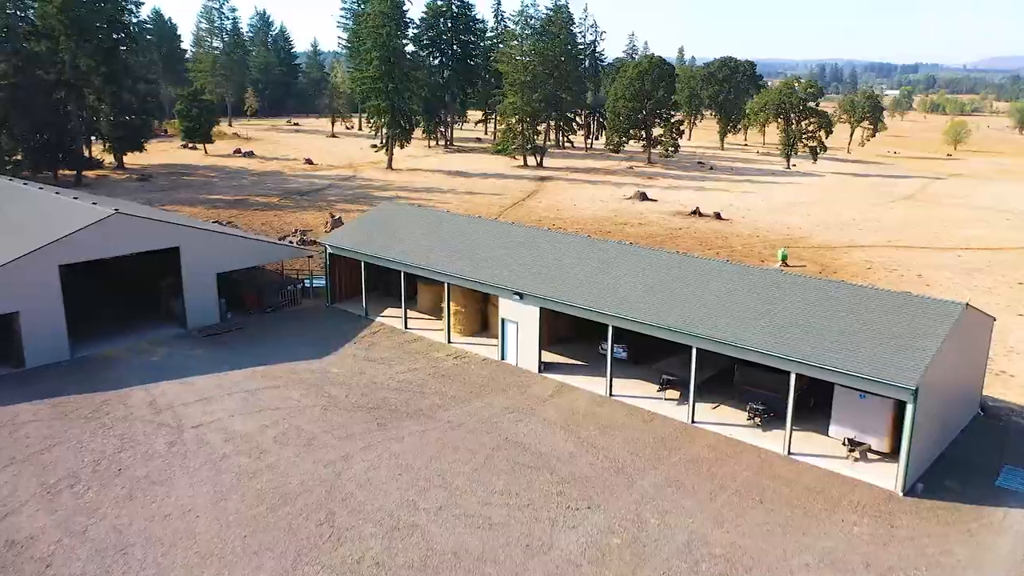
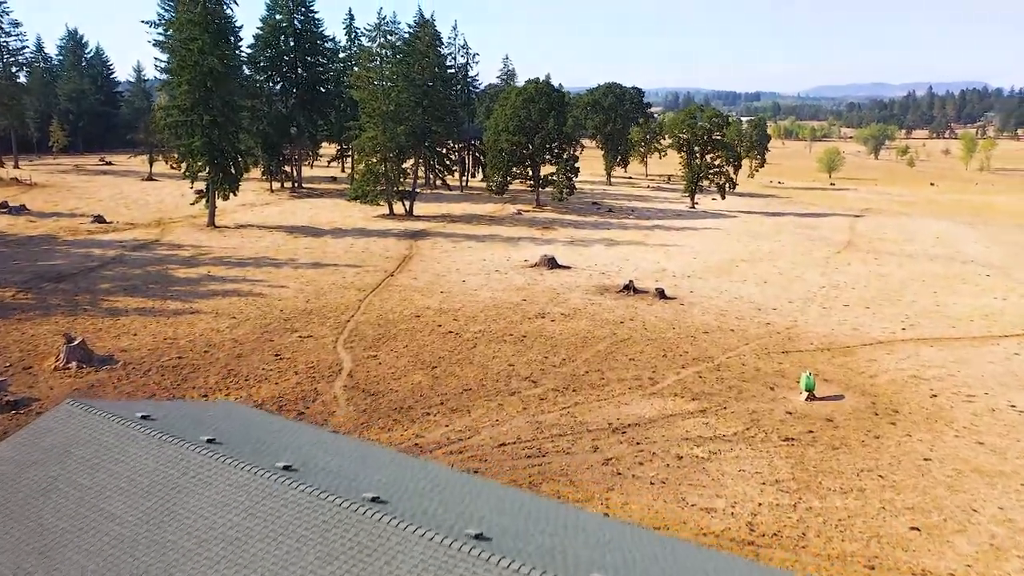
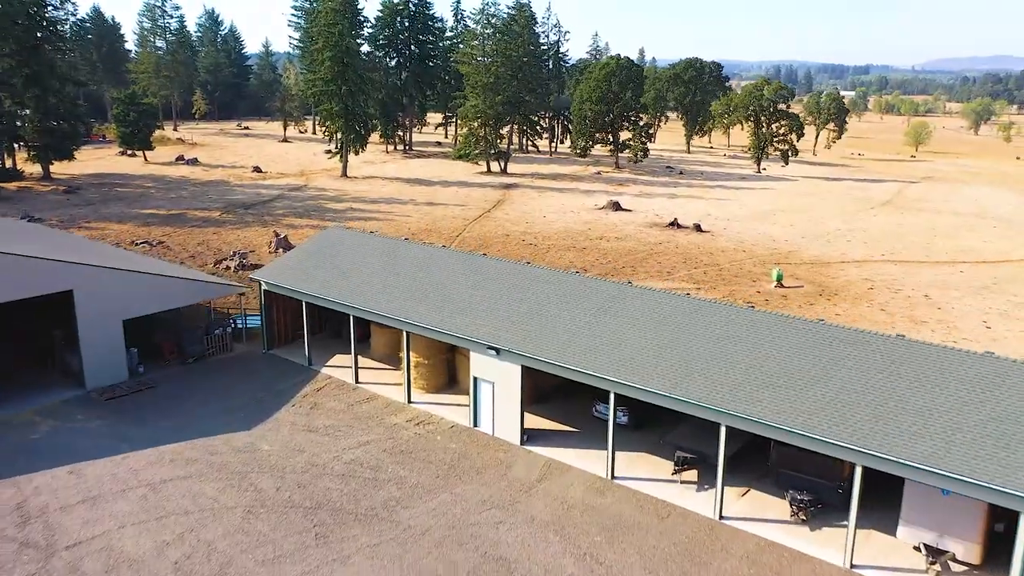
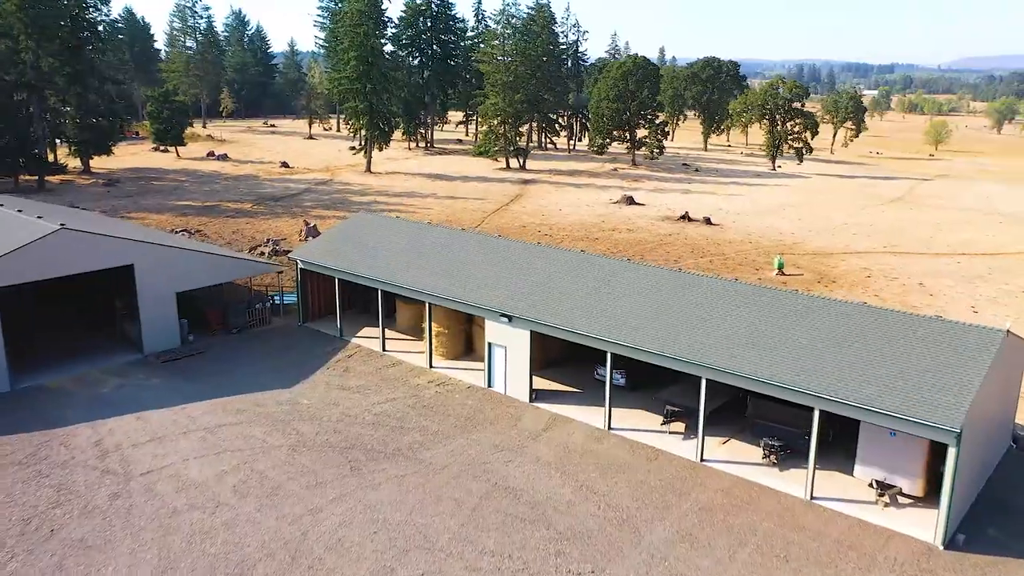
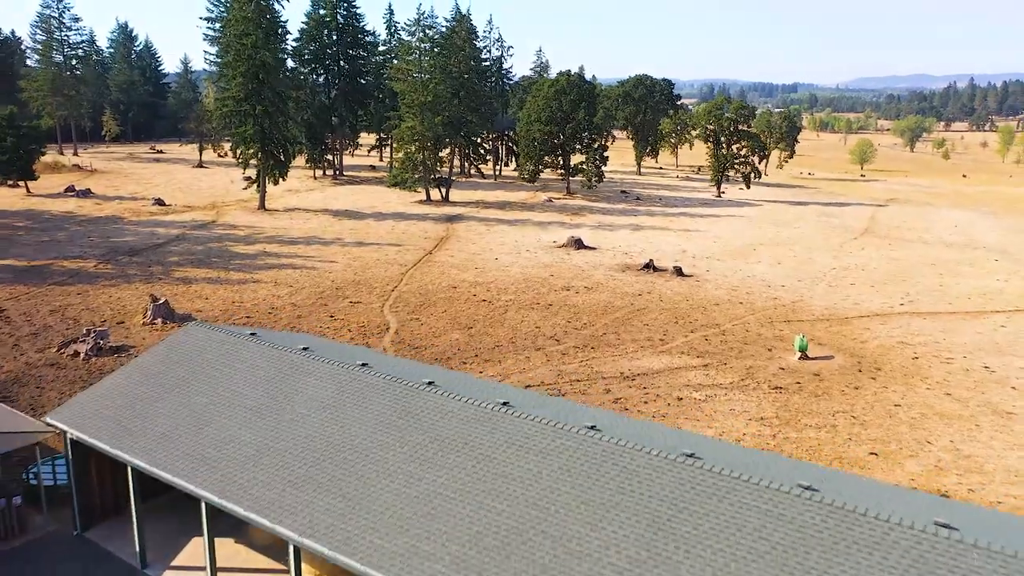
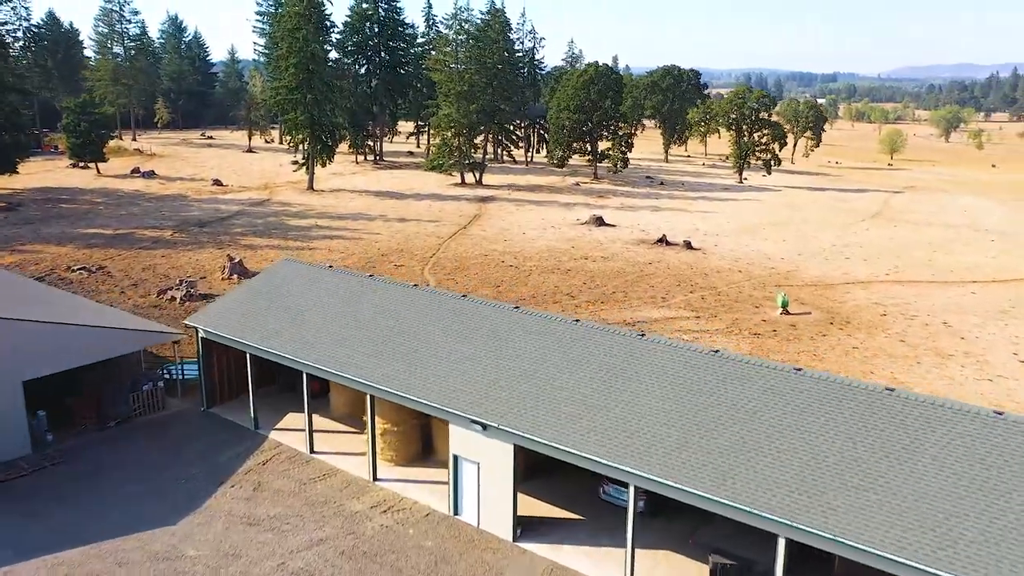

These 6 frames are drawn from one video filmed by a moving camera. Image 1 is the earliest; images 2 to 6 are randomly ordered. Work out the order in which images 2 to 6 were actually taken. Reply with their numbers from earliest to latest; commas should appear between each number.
4, 3, 6, 5, 2
